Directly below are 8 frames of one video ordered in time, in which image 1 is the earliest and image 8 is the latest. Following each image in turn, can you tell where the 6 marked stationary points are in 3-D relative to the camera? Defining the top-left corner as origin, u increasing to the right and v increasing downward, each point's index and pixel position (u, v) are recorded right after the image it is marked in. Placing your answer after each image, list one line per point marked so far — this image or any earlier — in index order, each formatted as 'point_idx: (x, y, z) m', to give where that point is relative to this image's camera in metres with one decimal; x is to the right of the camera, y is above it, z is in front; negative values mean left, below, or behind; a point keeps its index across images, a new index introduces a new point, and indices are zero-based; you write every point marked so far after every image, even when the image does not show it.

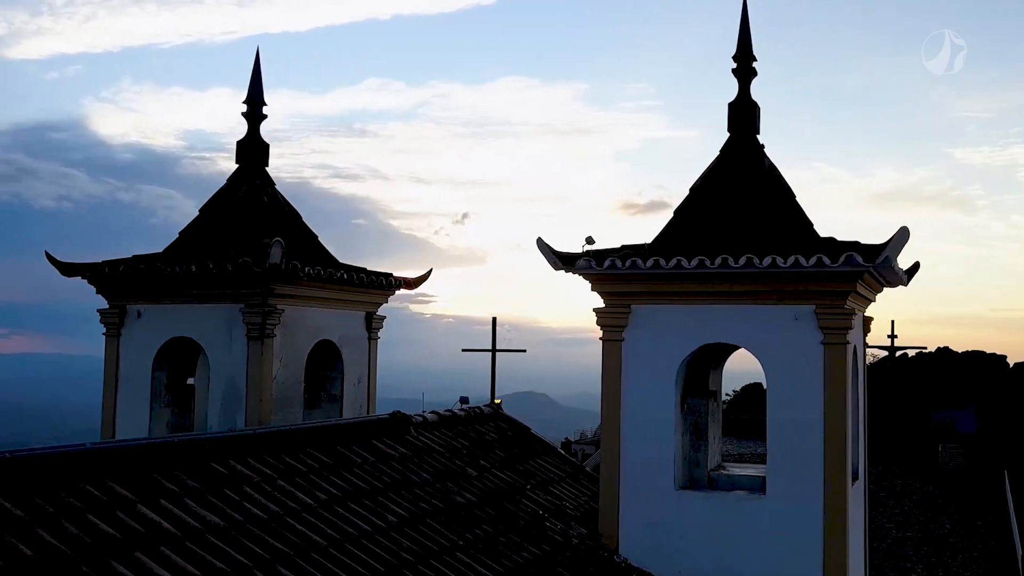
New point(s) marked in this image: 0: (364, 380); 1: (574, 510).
0: (-1.5, -0.9, +9.1) m
1: (+0.5, -1.7, +6.9) m
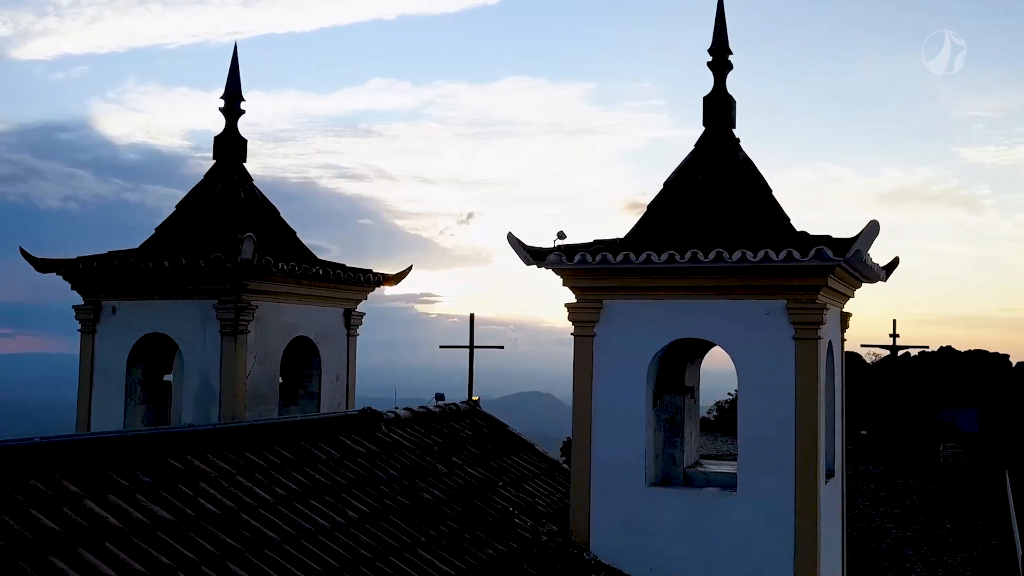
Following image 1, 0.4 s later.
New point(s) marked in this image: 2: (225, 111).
0: (-1.7, -0.9, +9.0) m
1: (+0.2, -1.6, +6.8) m
2: (-2.8, +1.7, +8.8) m
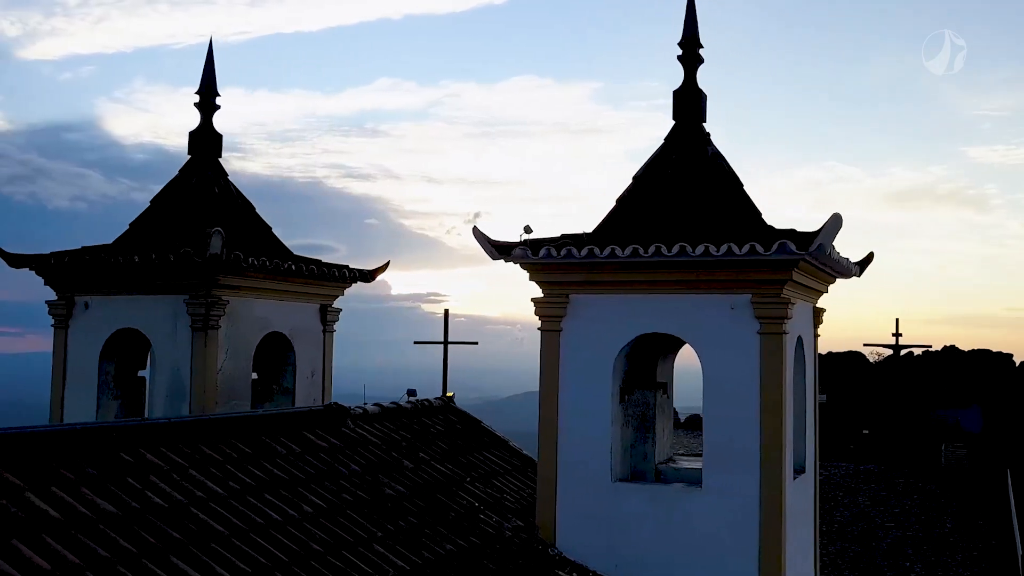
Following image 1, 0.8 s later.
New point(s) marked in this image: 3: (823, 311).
0: (-1.9, -0.8, +9.0) m
1: (0.0, -1.6, +6.8) m
2: (-3.0, +1.7, +8.8) m
3: (+2.5, -0.2, +7.4) m
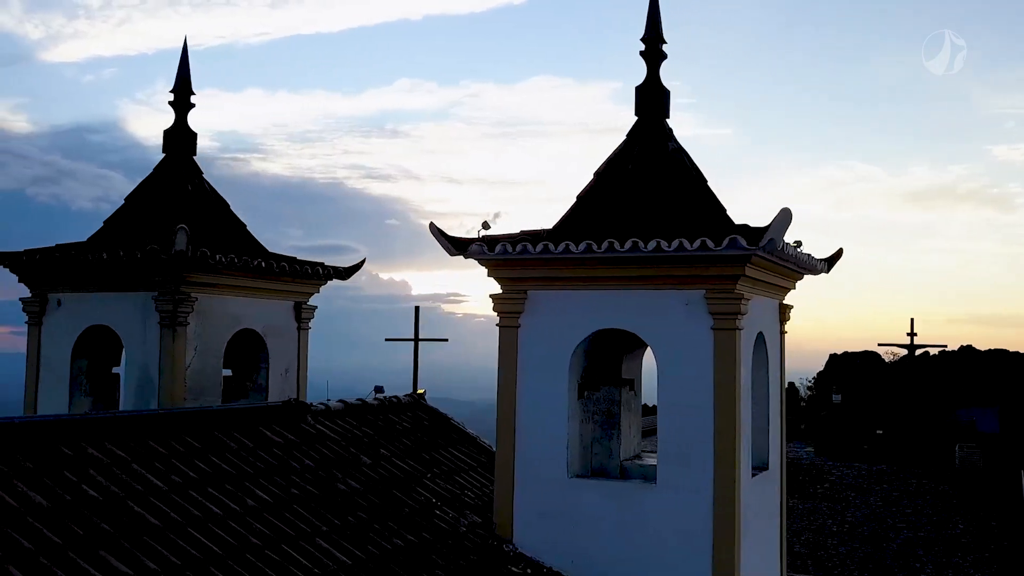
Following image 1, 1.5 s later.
0: (-2.2, -0.8, +9.0) m
1: (-0.3, -1.6, +6.8) m
2: (-3.2, +1.8, +8.8) m
3: (+2.2, -0.2, +7.4) m
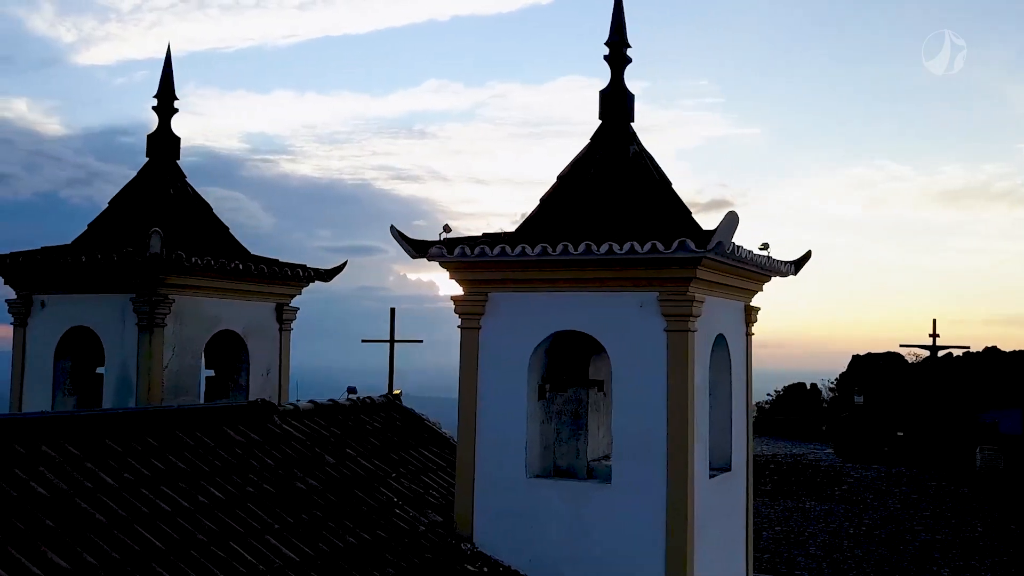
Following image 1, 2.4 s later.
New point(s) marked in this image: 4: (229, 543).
0: (-2.4, -0.8, +9.2) m
1: (-0.6, -1.6, +6.9) m
2: (-3.5, +1.7, +9.0) m
3: (+2.0, -0.2, +7.4) m
4: (-1.5, -1.4, +5.0) m
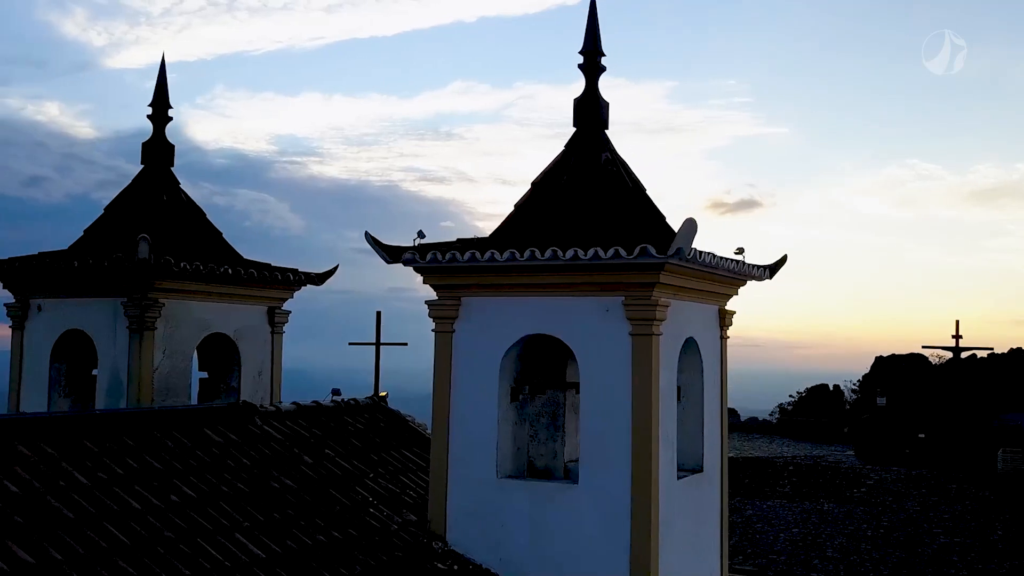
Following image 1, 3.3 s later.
0: (-2.5, -0.9, +9.4) m
1: (-0.8, -1.6, +7.0) m
2: (-3.6, +1.7, +9.2) m
3: (+1.8, -0.2, +7.5) m
4: (-1.8, -1.4, +5.2) m
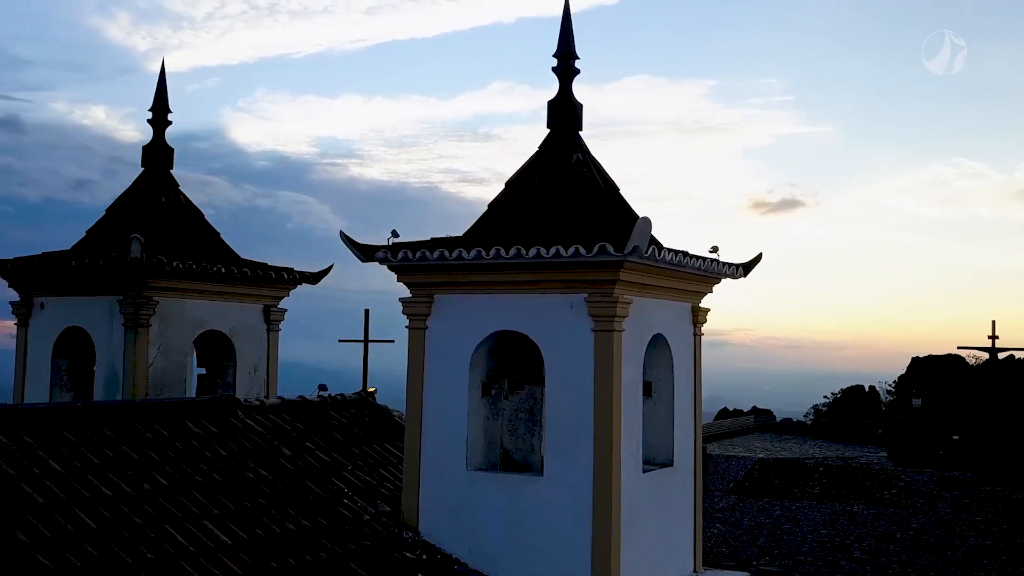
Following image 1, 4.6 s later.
0: (-2.6, -0.8, +9.6) m
1: (-1.0, -1.6, +7.2) m
2: (-3.7, +1.7, +9.5) m
3: (+1.6, -0.2, +7.6) m
4: (-2.1, -1.4, +5.4) m
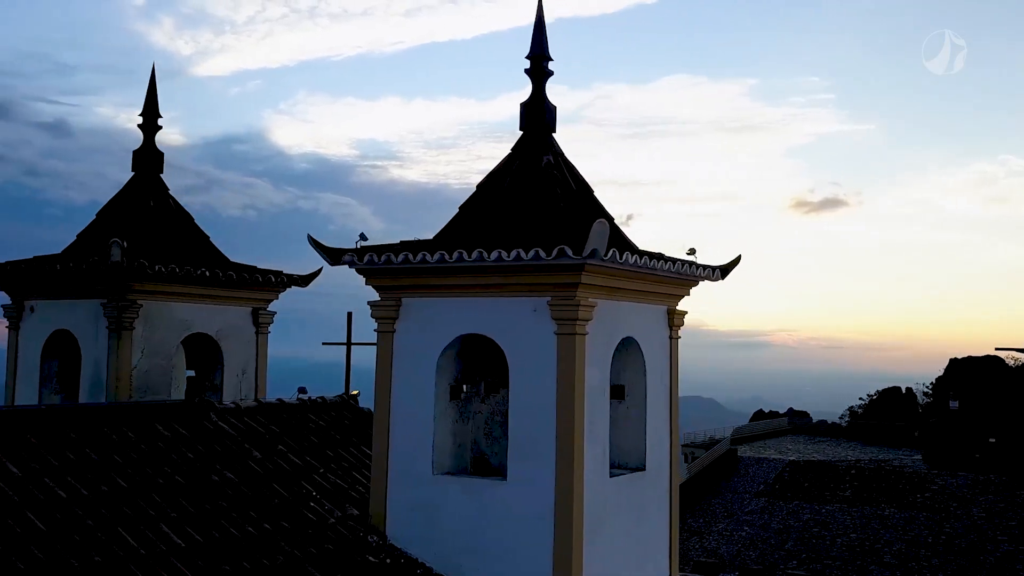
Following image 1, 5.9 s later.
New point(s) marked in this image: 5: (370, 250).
0: (-2.8, -0.9, +9.7) m
1: (-1.2, -1.6, +7.2) m
2: (-3.9, +1.7, +9.6) m
3: (+1.4, -0.2, +7.5) m
4: (-2.4, -1.4, +5.5) m
5: (-1.0, +0.3, +6.8) m
